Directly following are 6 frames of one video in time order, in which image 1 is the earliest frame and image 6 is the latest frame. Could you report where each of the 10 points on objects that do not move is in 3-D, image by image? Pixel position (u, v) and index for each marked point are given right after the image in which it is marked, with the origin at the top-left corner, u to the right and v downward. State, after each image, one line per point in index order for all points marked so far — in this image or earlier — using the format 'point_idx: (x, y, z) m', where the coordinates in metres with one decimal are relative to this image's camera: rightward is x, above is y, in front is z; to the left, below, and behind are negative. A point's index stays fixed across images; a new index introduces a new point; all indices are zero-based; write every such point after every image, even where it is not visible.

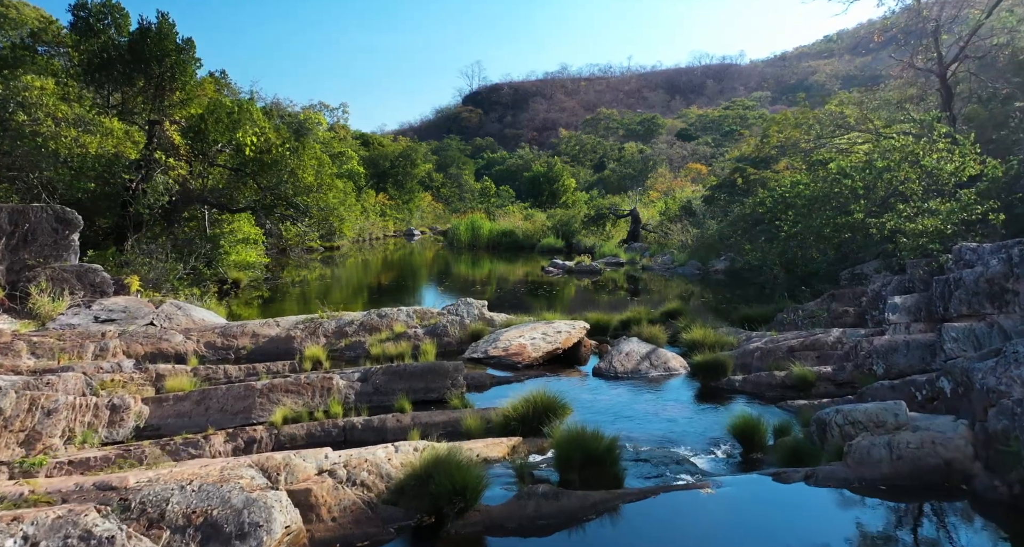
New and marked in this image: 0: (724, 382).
0: (+2.5, -1.3, +8.0) m
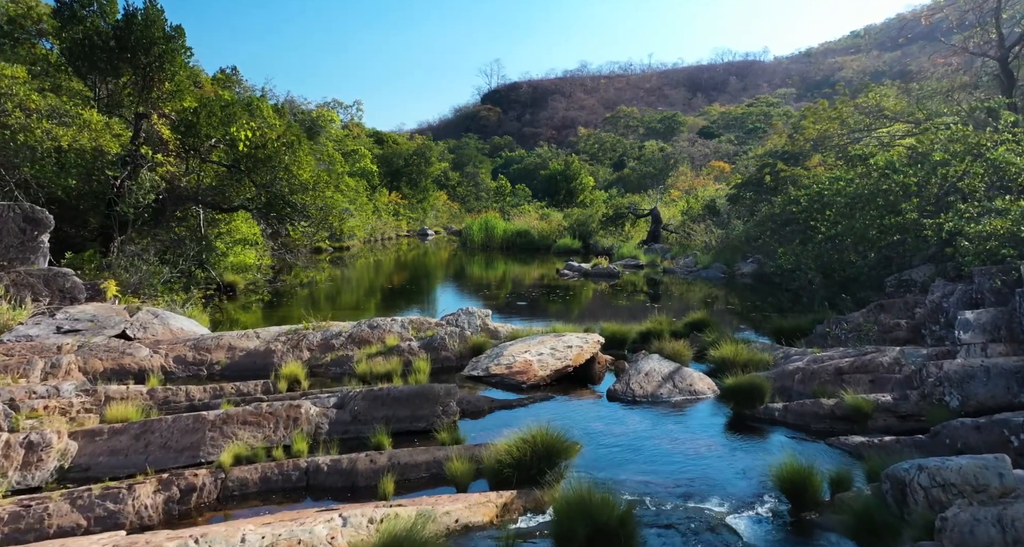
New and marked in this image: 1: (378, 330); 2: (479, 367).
0: (+2.5, -1.4, +6.9) m
1: (-1.8, -0.8, +9.1) m
2: (-0.4, -1.2, +8.4) m
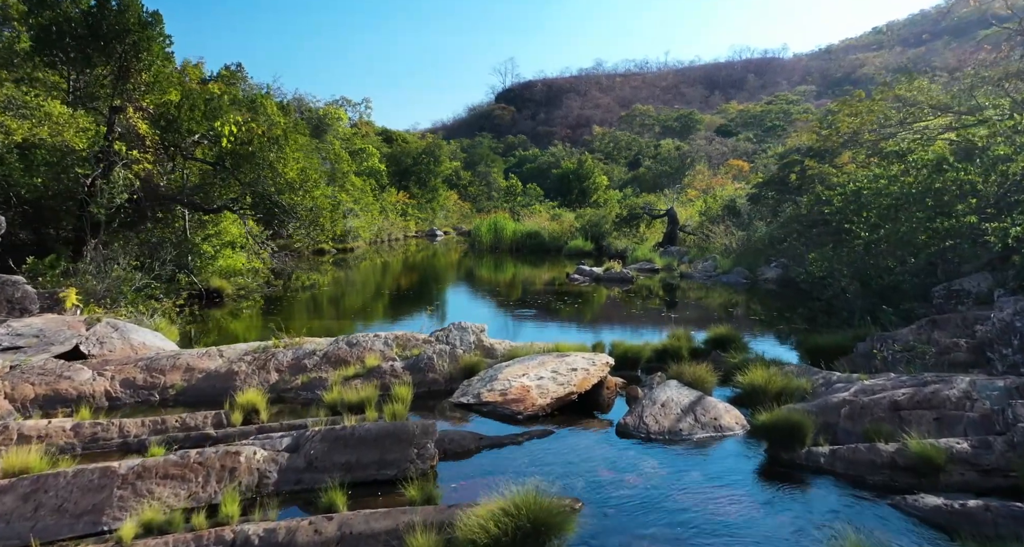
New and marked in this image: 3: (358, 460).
0: (+2.4, -1.5, +5.7) m
1: (-1.9, -0.9, +8.0) m
2: (-0.5, -1.3, +7.3) m
3: (-1.2, -1.4, +5.2) m
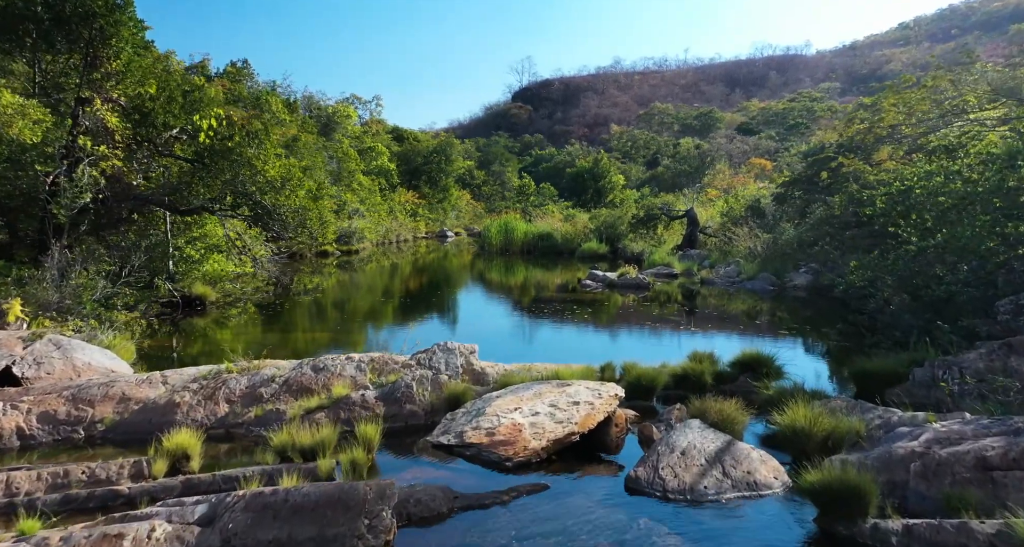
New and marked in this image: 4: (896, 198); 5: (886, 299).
0: (+2.3, -1.7, +4.4) m
1: (-1.9, -1.0, +6.9) m
2: (-0.6, -1.4, +6.1) m
3: (-1.3, -1.6, +4.0) m
4: (+5.9, +1.2, +10.3) m
5: (+5.6, -0.4, +9.9) m
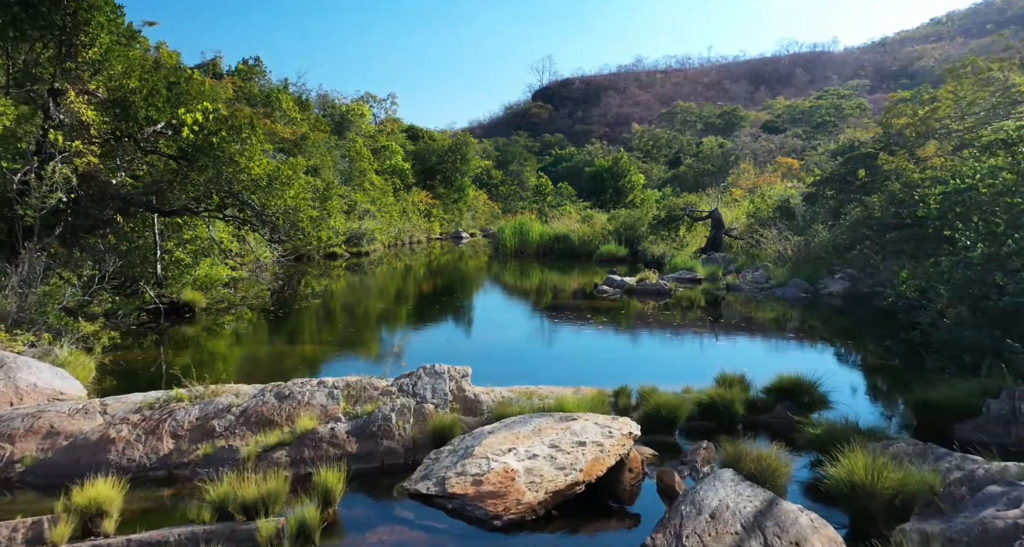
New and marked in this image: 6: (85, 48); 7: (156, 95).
0: (+2.2, -1.8, +3.3) m
1: (-2.0, -1.1, +5.9) m
2: (-0.6, -1.6, +5.1) m
3: (-1.5, -1.7, +3.0) m
4: (+6.0, +1.0, +9.0) m
5: (+5.6, -0.5, +8.7) m
6: (-6.7, +3.5, +10.5) m
7: (-5.8, +2.9, +10.9) m
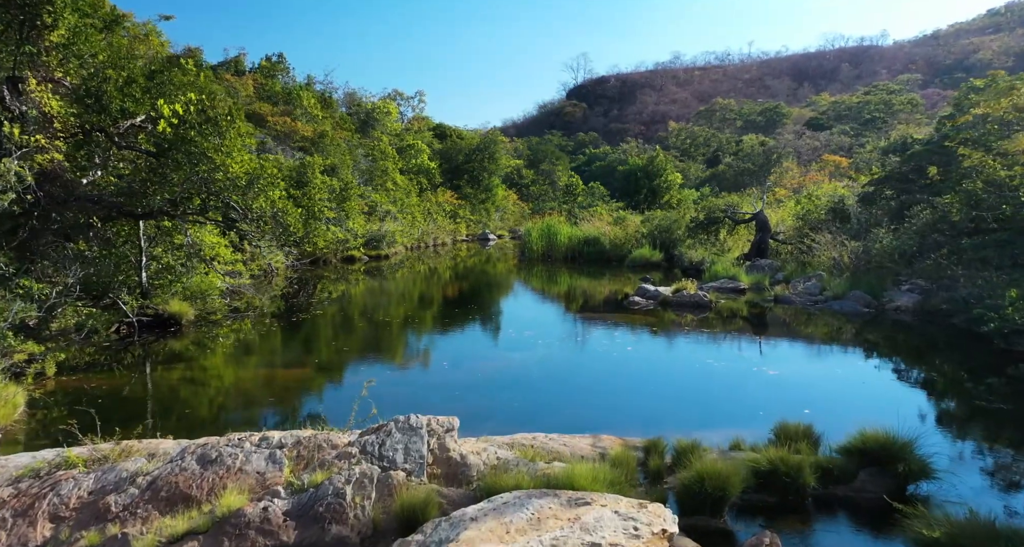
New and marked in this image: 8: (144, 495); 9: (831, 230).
0: (+2.0, -2.0, +1.7) m
1: (-2.0, -1.3, +4.5) m
2: (-0.7, -1.7, +3.7) m
3: (-1.7, -1.9, +1.6) m
4: (+6.1, +0.8, +7.2) m
5: (+5.7, -0.7, +7.0) m
6: (-6.4, +3.4, +9.3) m
7: (-5.6, +2.8, +9.7) m
8: (-2.4, -1.4, +4.3) m
9: (+8.4, +1.1, +17.7) m
